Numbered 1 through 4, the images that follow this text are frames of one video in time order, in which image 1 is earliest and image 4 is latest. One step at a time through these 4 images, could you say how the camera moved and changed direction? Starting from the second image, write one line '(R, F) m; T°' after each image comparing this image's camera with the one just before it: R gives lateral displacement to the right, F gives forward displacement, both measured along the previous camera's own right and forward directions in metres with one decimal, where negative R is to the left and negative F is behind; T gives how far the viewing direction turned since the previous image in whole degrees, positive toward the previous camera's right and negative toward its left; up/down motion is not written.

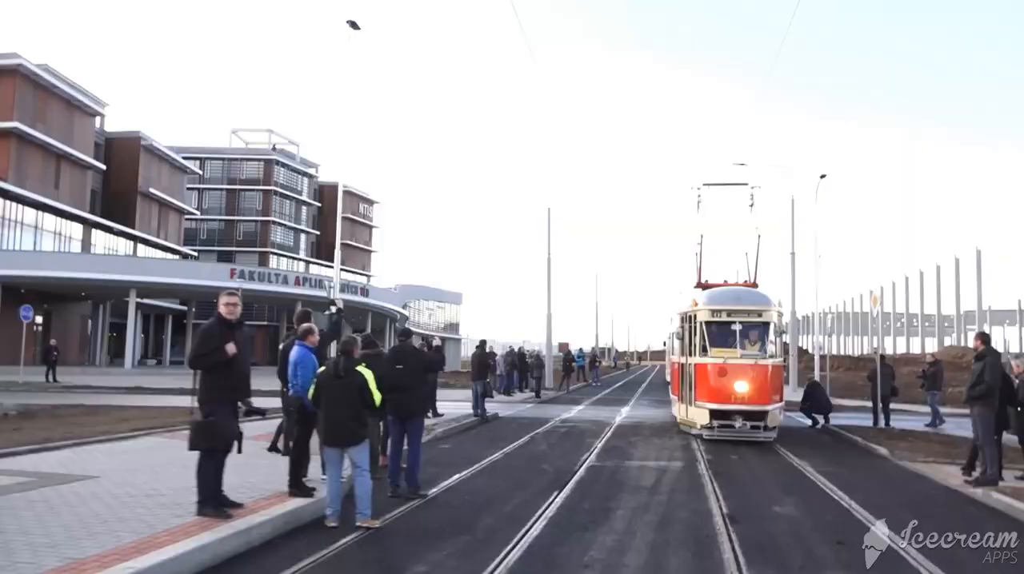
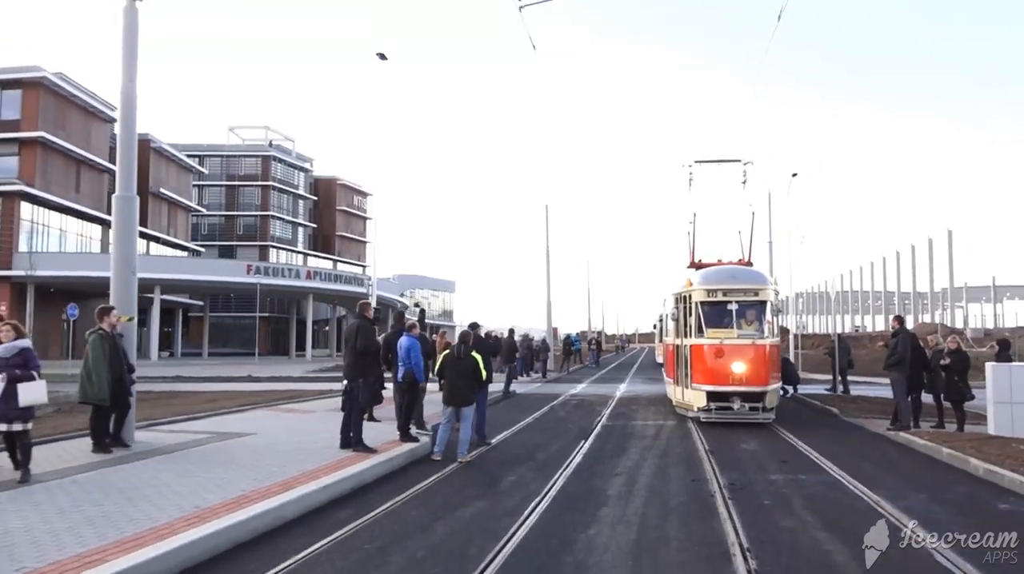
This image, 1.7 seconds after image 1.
(-0.3, -1.5) m; +1°
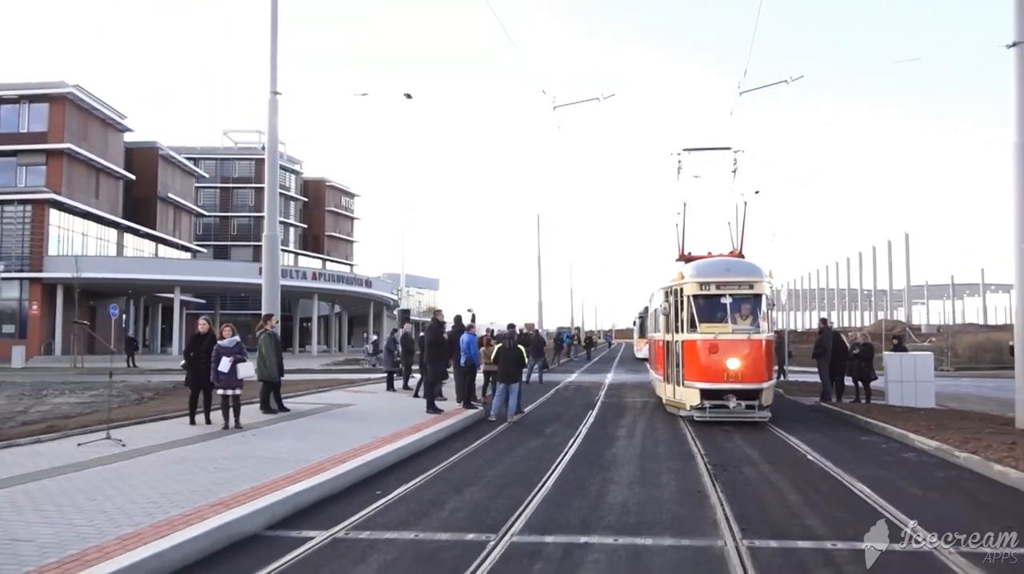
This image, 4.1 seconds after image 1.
(-0.5, -2.0) m; +2°
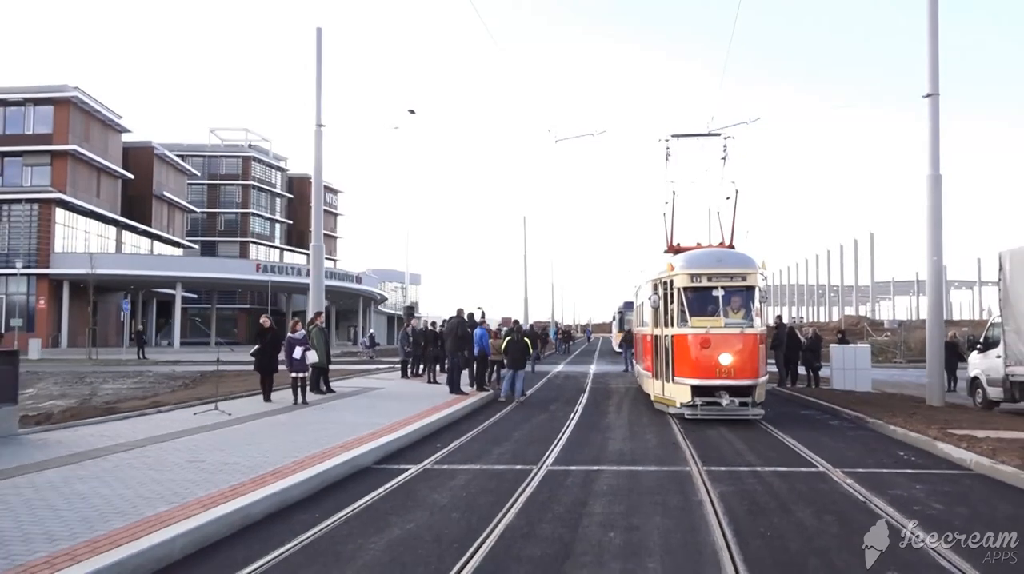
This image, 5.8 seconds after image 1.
(-0.3, -1.3) m; +2°
